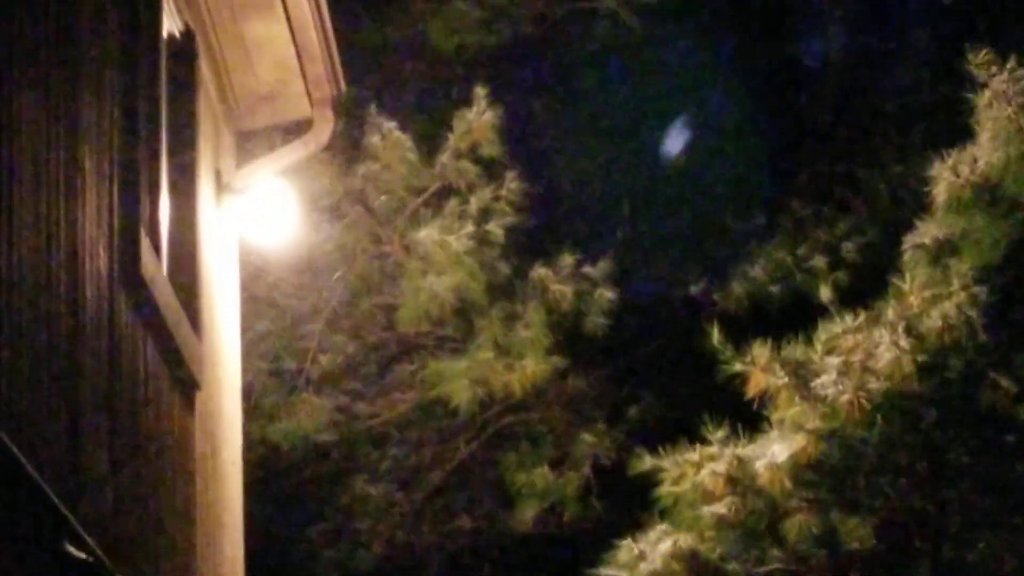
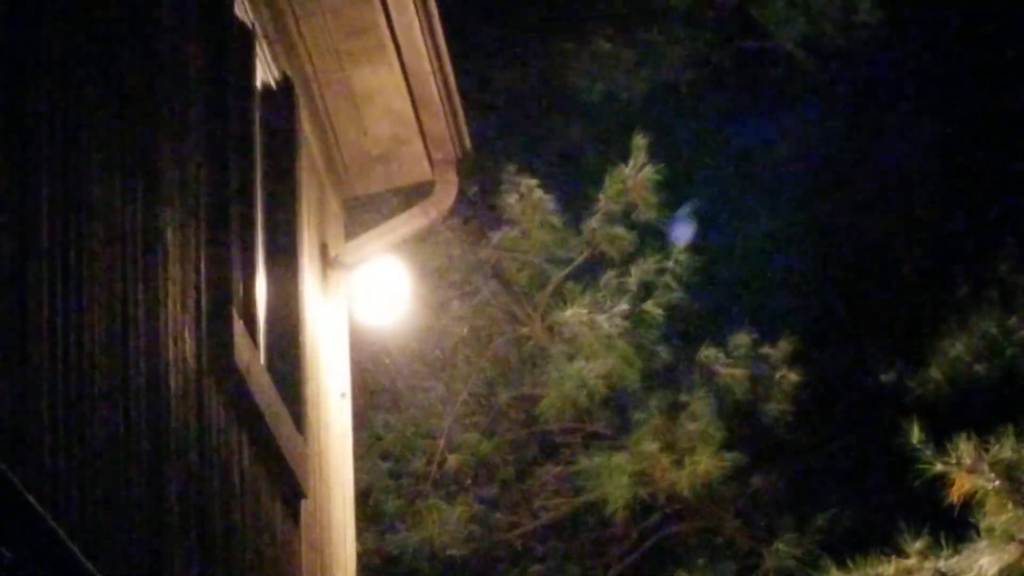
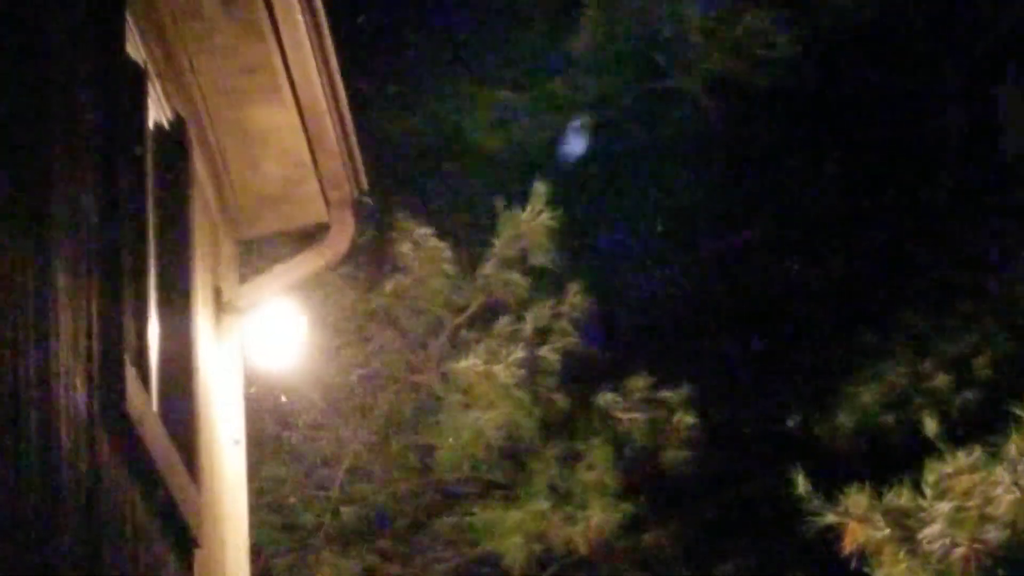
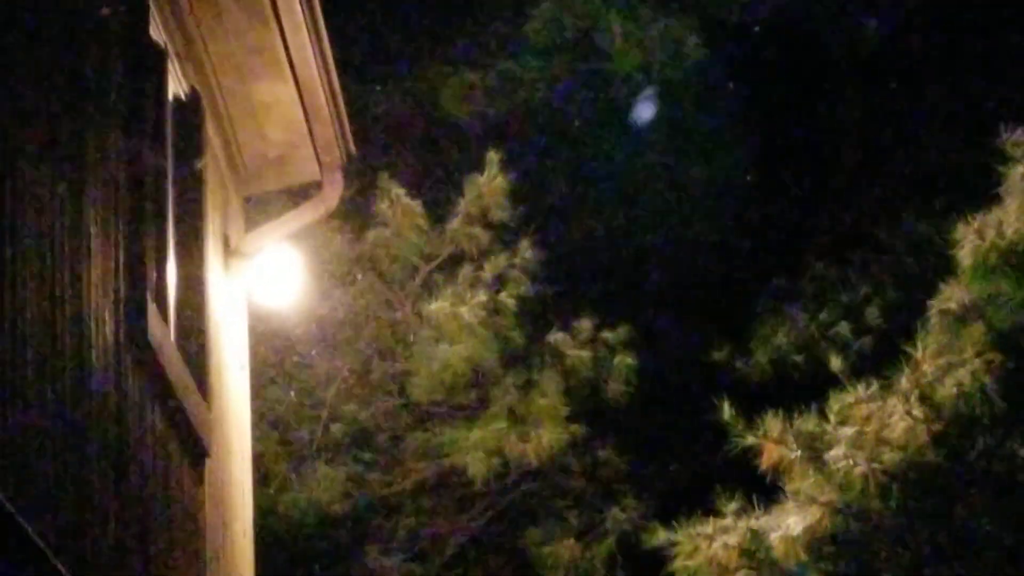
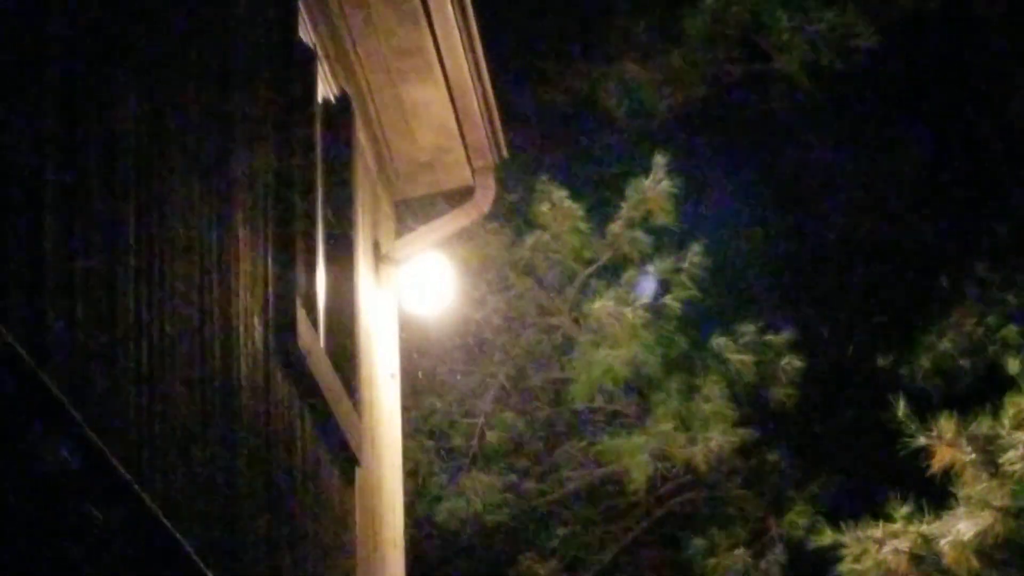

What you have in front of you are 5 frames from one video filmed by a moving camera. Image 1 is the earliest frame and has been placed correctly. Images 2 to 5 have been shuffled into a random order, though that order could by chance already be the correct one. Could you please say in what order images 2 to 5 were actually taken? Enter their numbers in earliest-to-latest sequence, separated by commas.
4, 3, 5, 2
